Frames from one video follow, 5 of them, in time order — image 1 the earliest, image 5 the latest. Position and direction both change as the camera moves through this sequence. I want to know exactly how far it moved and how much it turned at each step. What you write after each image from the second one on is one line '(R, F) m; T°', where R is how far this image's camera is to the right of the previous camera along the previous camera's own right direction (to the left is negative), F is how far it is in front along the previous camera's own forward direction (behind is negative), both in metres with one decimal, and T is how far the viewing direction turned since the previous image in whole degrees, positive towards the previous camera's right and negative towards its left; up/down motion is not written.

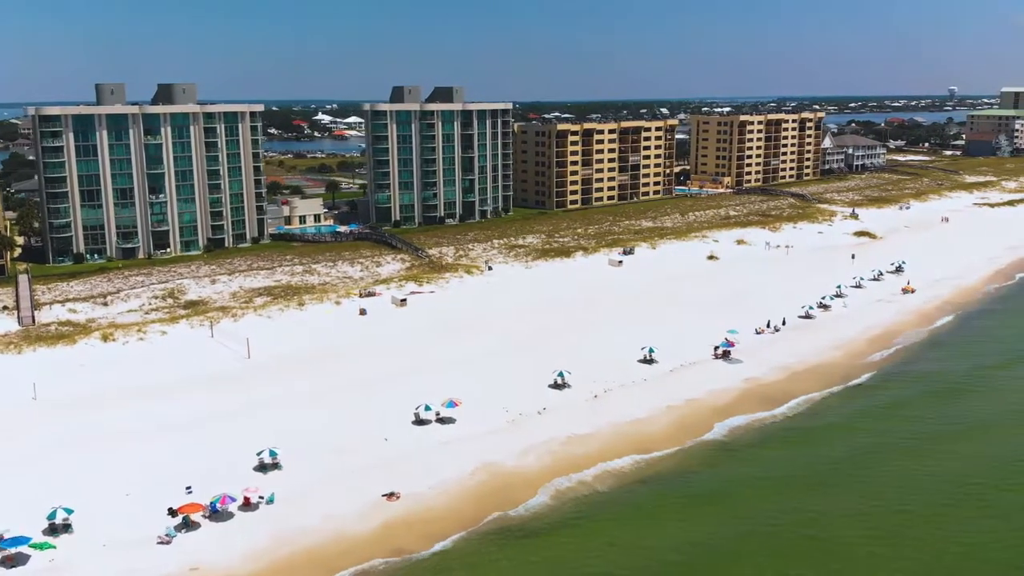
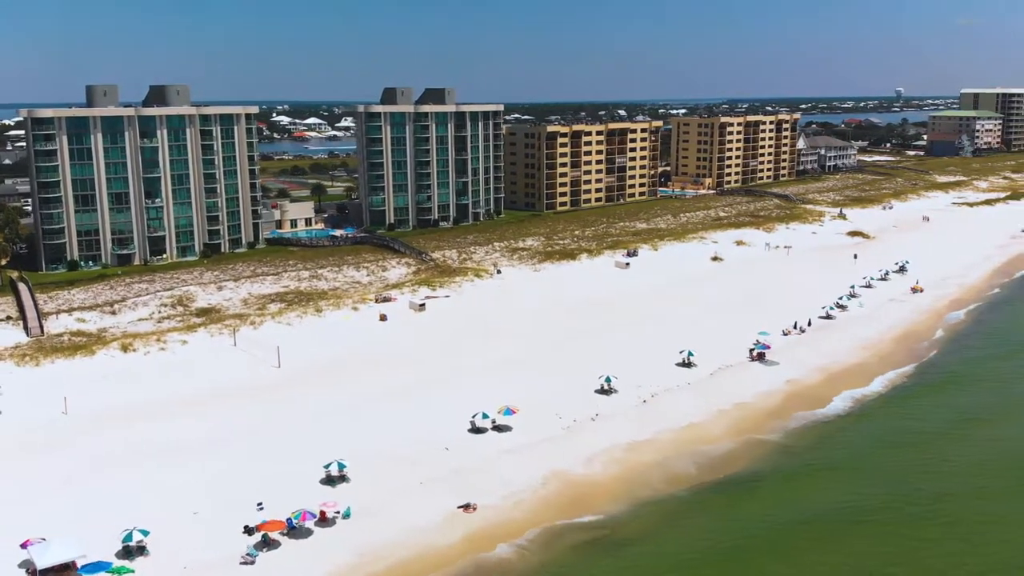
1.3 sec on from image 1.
(-4.4, +0.6) m; +2°
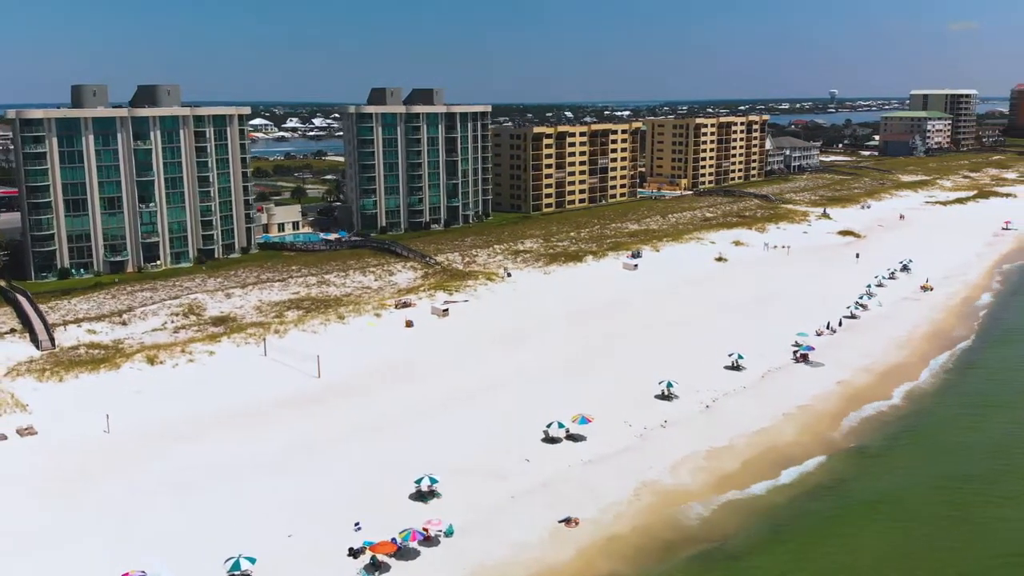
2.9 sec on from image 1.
(-5.6, +1.1) m; +3°
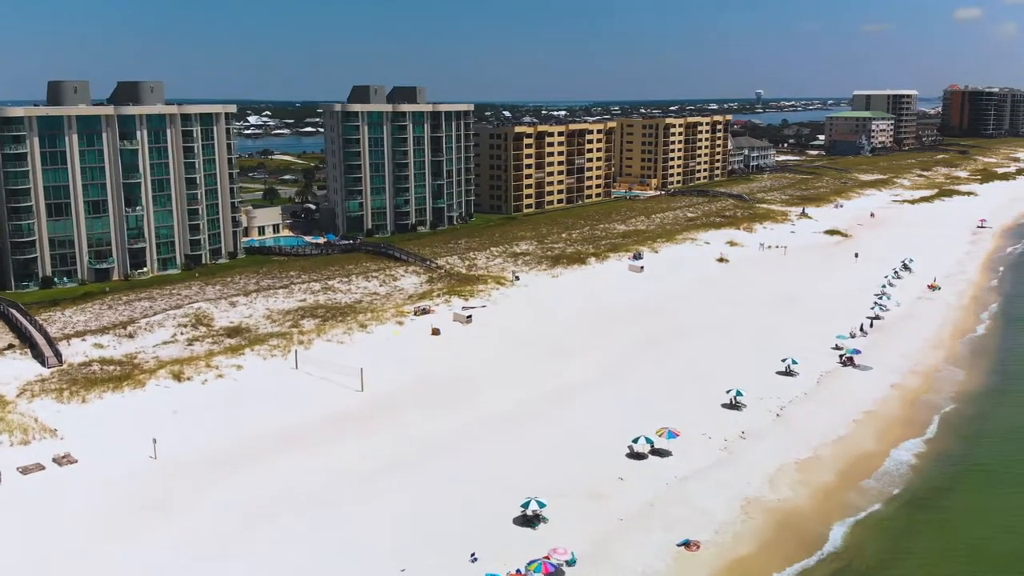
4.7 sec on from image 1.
(-6.1, +1.9) m; +4°
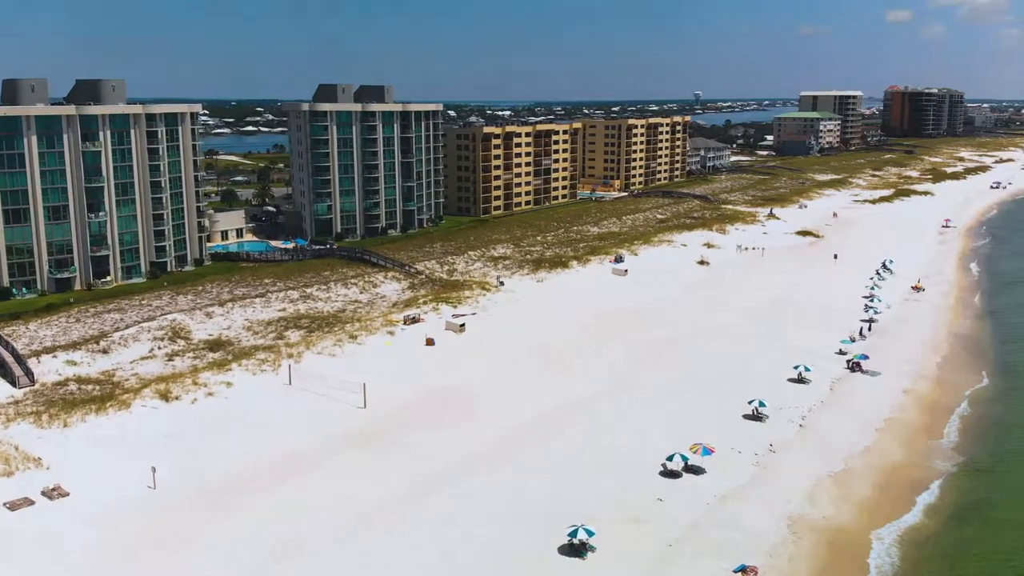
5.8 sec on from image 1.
(-3.2, +1.9) m; +4°
